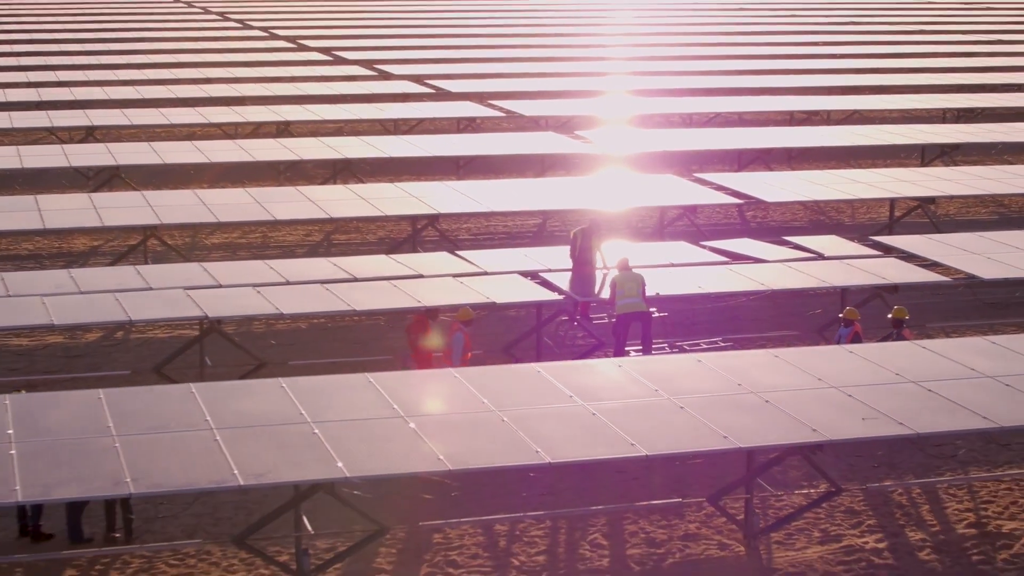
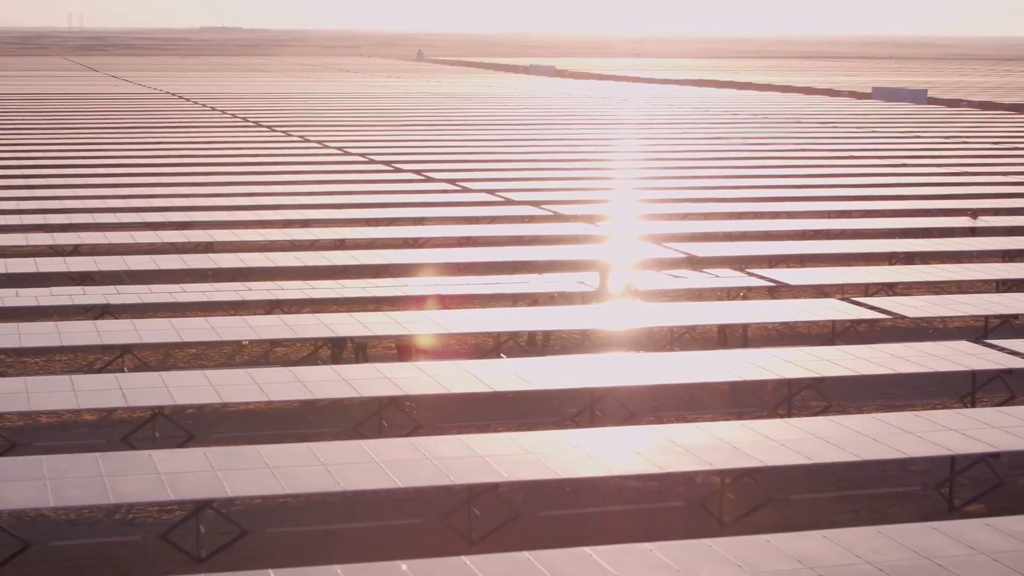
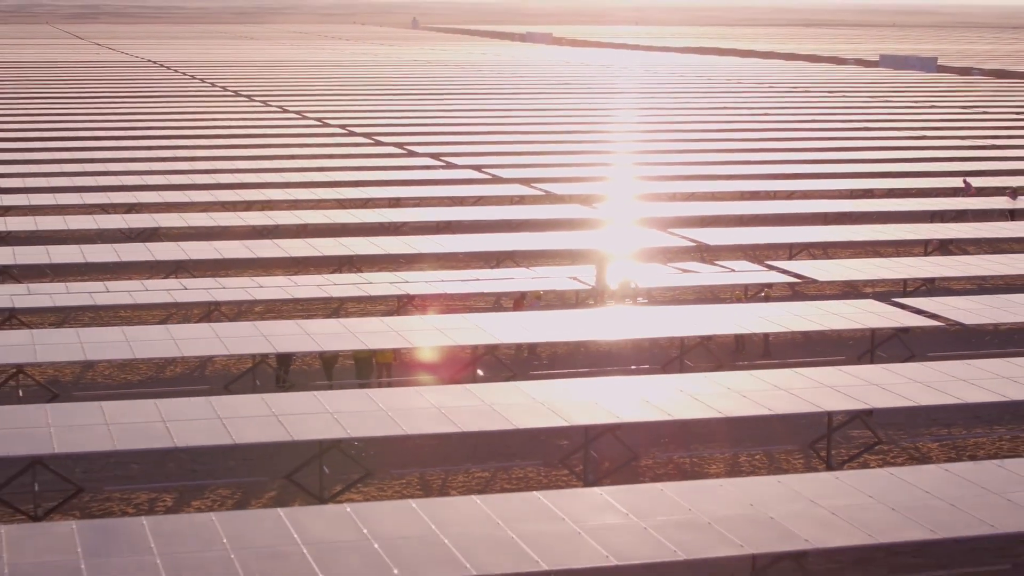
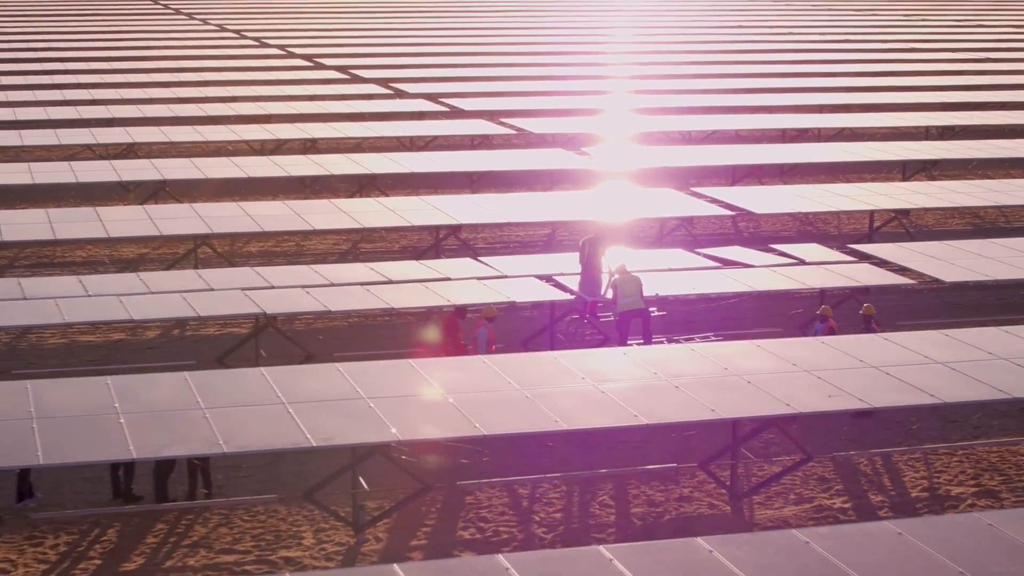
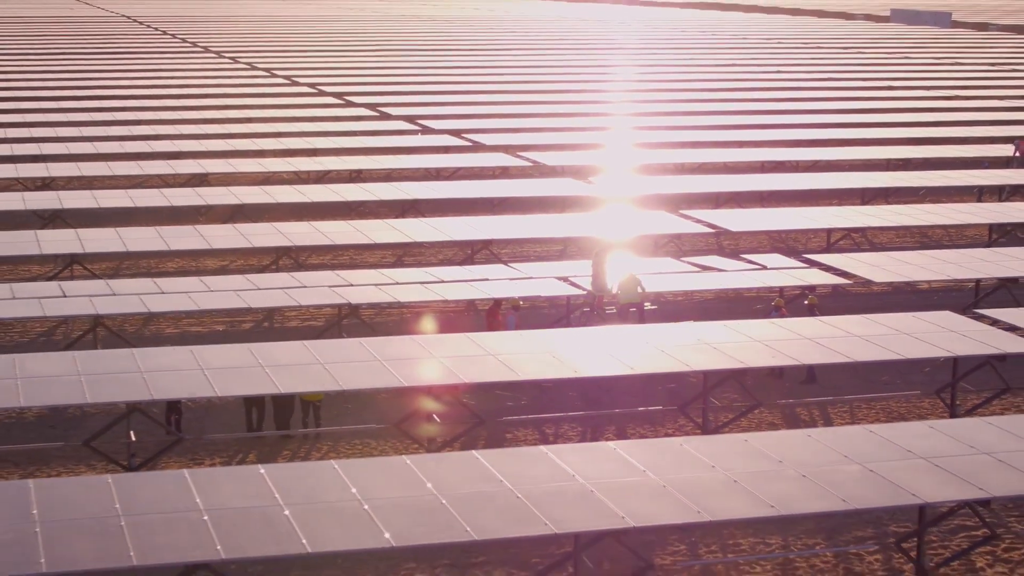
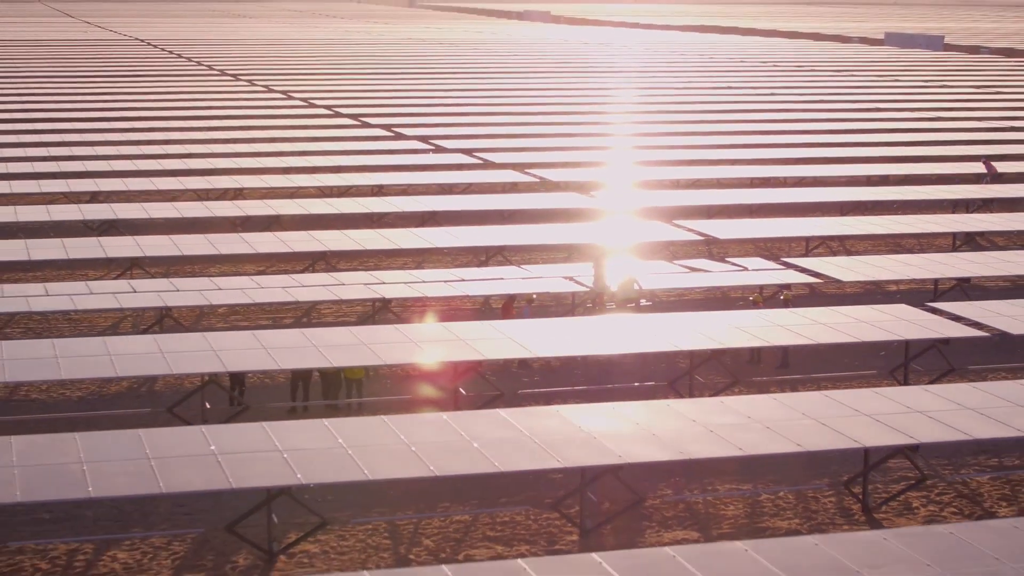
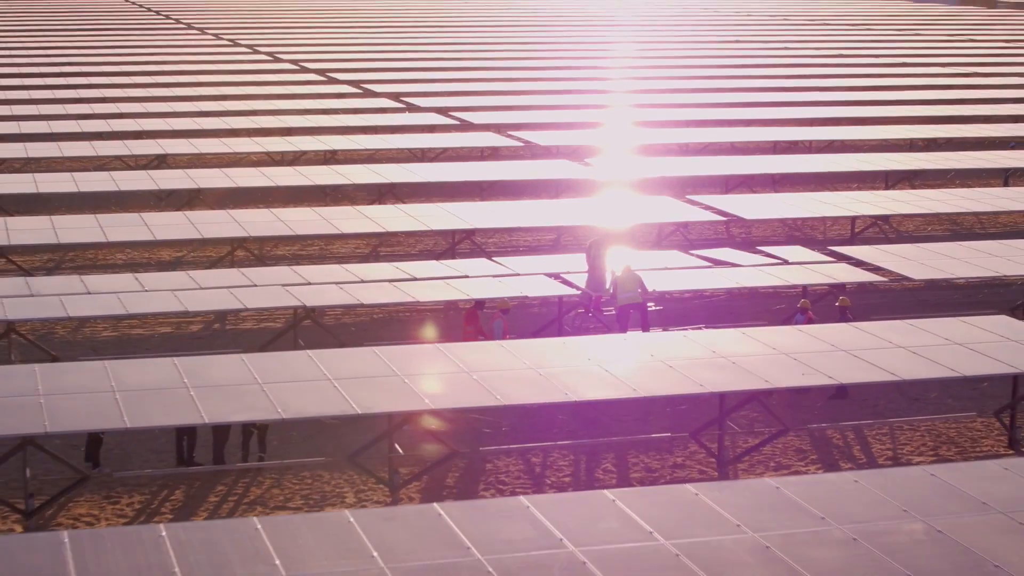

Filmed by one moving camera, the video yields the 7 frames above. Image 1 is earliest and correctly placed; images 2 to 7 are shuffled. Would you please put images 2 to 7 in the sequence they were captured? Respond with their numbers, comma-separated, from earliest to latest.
4, 7, 5, 6, 3, 2
